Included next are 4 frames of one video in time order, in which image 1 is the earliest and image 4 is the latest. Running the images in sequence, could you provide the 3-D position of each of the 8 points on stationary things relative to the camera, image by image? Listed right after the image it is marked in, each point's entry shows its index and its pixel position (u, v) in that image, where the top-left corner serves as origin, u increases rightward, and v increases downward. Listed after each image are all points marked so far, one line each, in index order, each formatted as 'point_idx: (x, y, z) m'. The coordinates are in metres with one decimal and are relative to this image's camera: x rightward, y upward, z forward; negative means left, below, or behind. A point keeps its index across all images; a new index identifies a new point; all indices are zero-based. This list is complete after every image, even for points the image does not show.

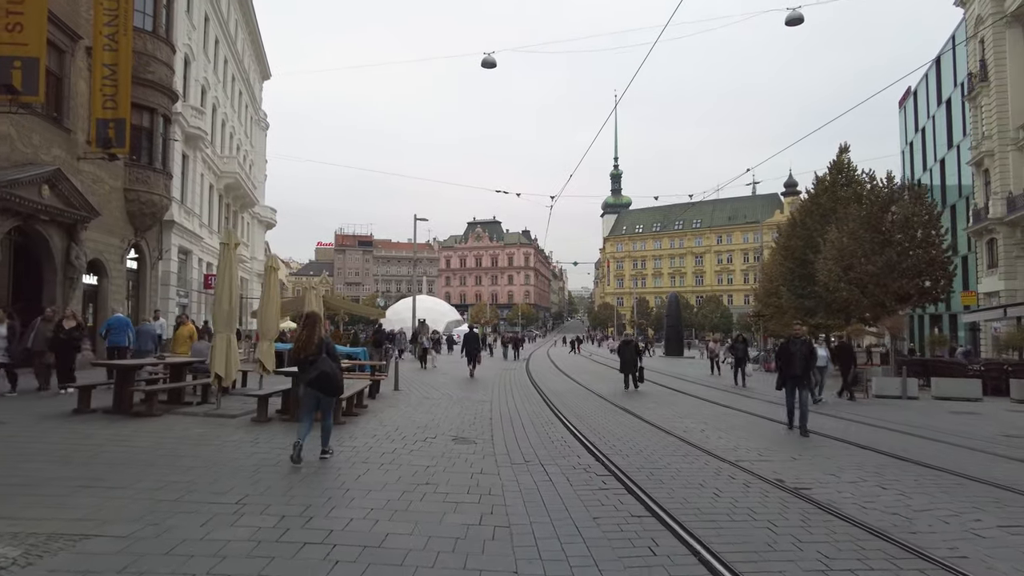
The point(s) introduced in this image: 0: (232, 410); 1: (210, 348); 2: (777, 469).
0: (-4.4, -1.9, +10.1) m
1: (-4.8, -1.0, +10.2) m
2: (+2.9, -2.0, +7.0) m
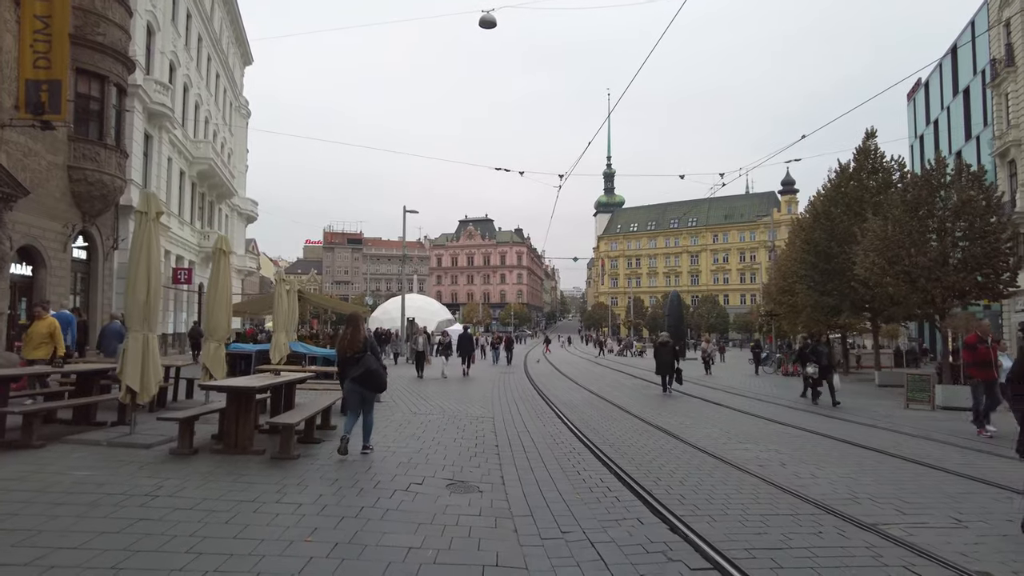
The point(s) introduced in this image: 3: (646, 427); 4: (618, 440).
0: (-4.2, -1.7, +7.5) m
1: (-4.6, -0.8, +7.6) m
2: (+3.1, -1.8, +4.5) m
3: (+2.2, -2.3, +10.7) m
4: (+1.5, -2.2, +9.4) m
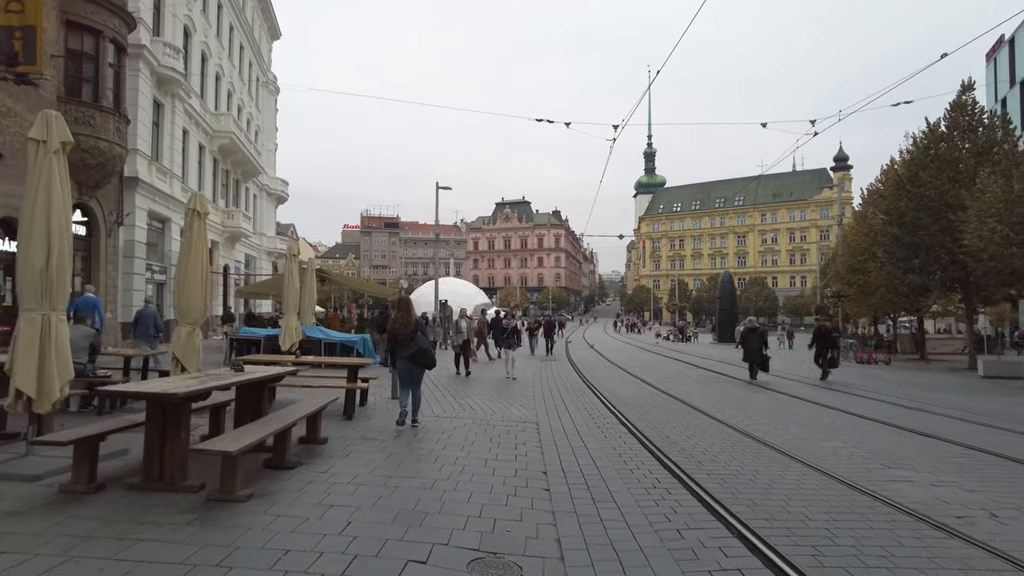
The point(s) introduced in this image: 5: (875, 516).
0: (-3.8, -1.4, +5.2) m
1: (-4.1, -0.5, +5.3) m
2: (+3.4, -1.5, +1.9) m
3: (+2.9, -1.9, +8.1) m
4: (+2.1, -1.8, +6.8) m
5: (+2.7, -1.7, +4.8) m
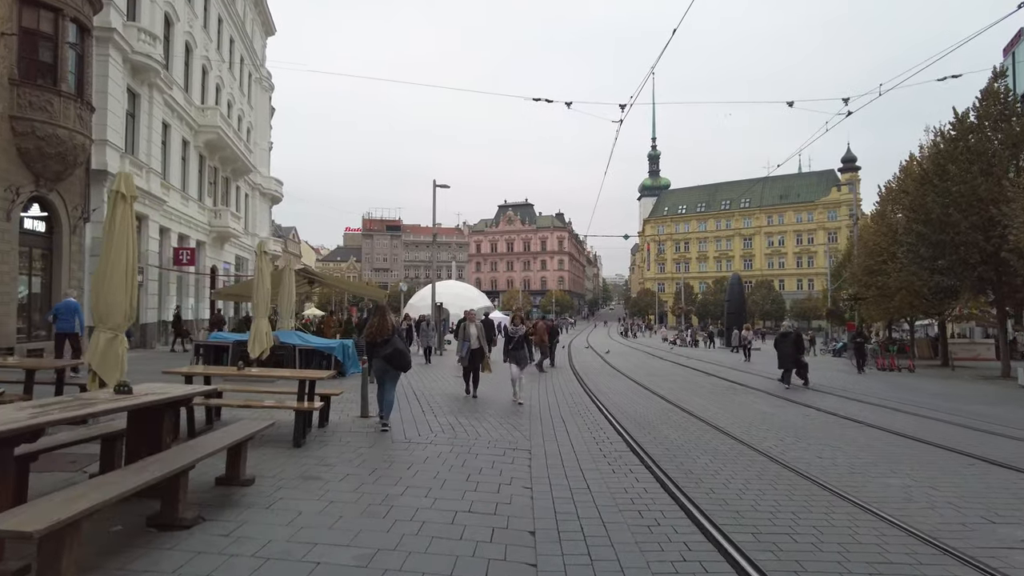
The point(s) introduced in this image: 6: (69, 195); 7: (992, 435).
0: (-3.9, -1.4, +3.7) m
1: (-4.3, -0.4, +3.8) m
2: (+3.2, -1.4, +0.3) m
3: (+2.7, -1.9, +6.6) m
4: (+1.9, -1.8, +5.3) m
5: (+2.5, -1.6, +3.2) m
6: (-11.9, +2.5, +17.3) m
7: (+7.3, -2.2, +9.8) m
